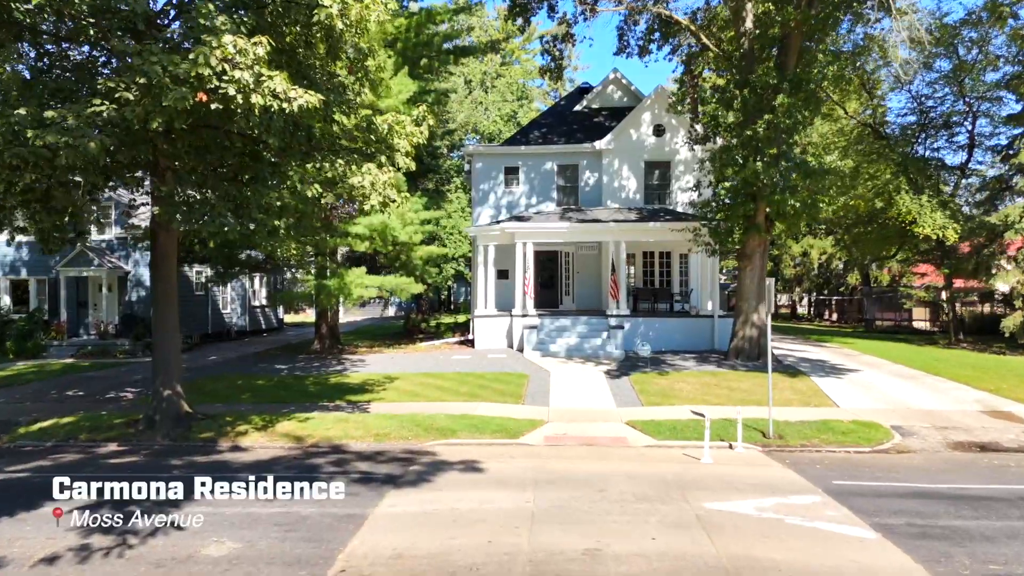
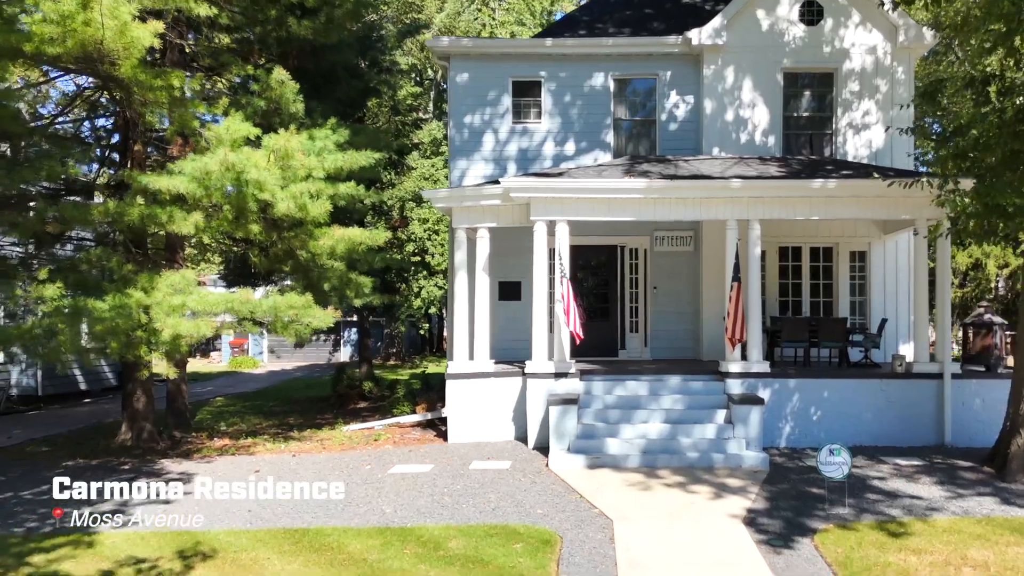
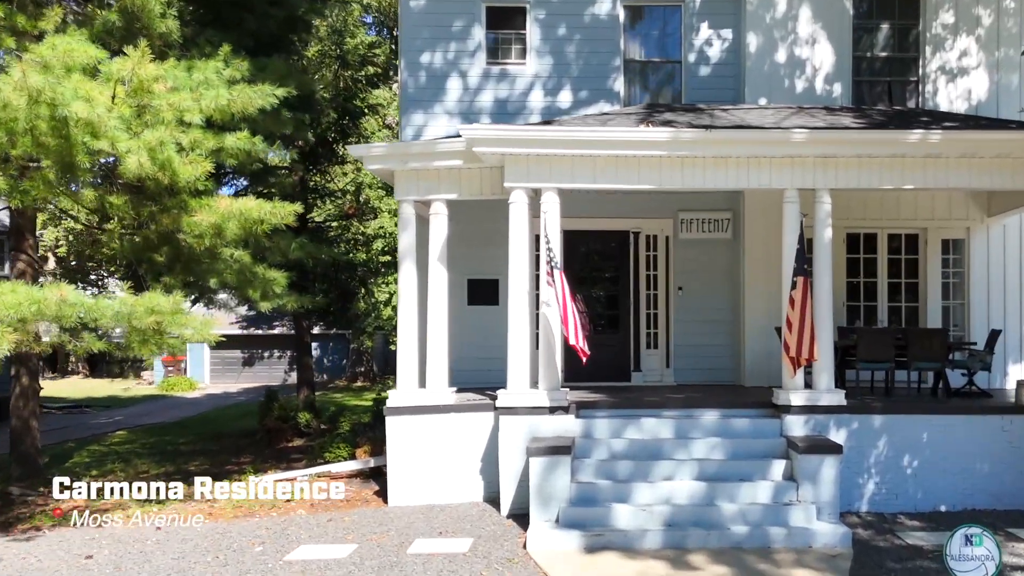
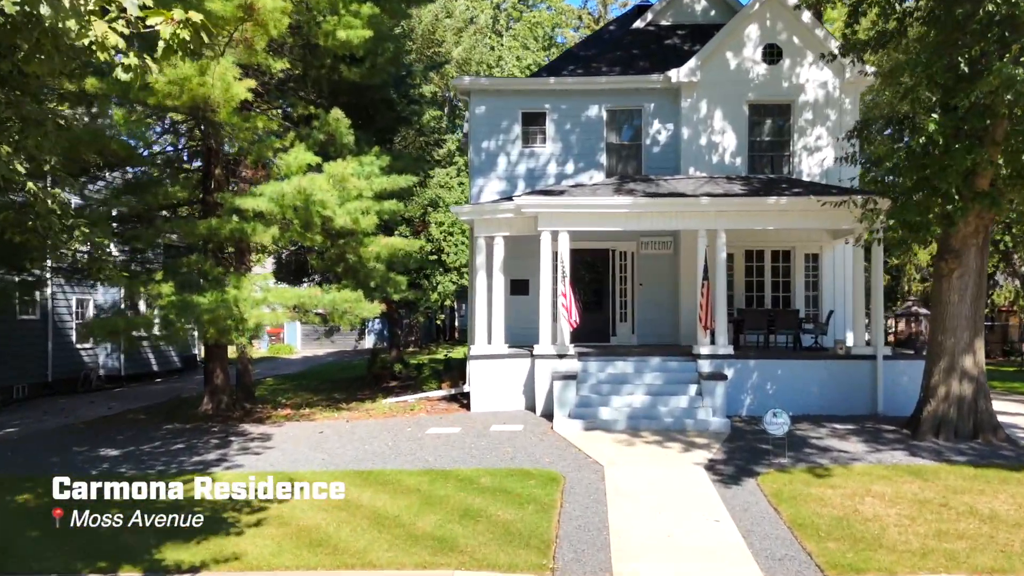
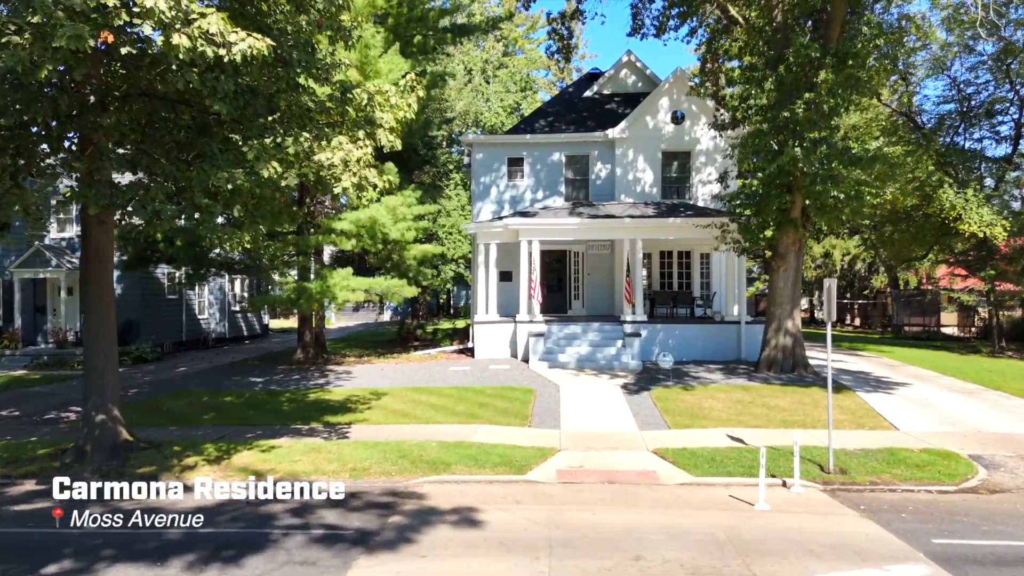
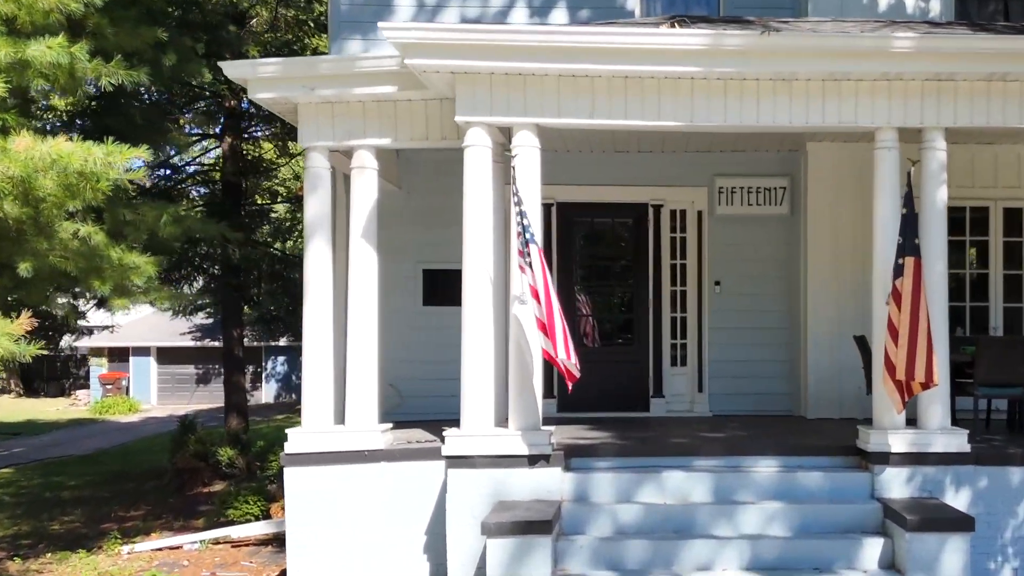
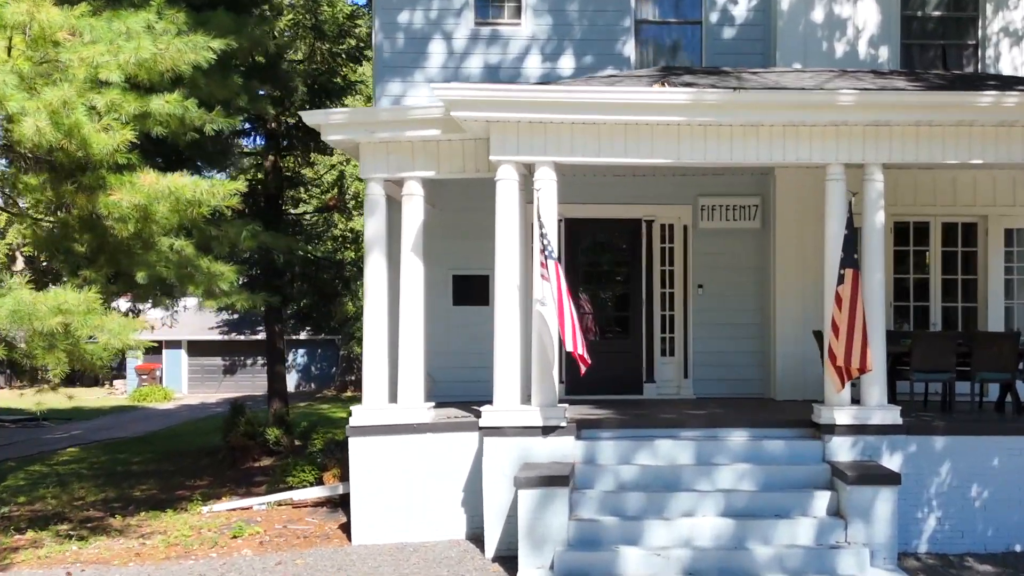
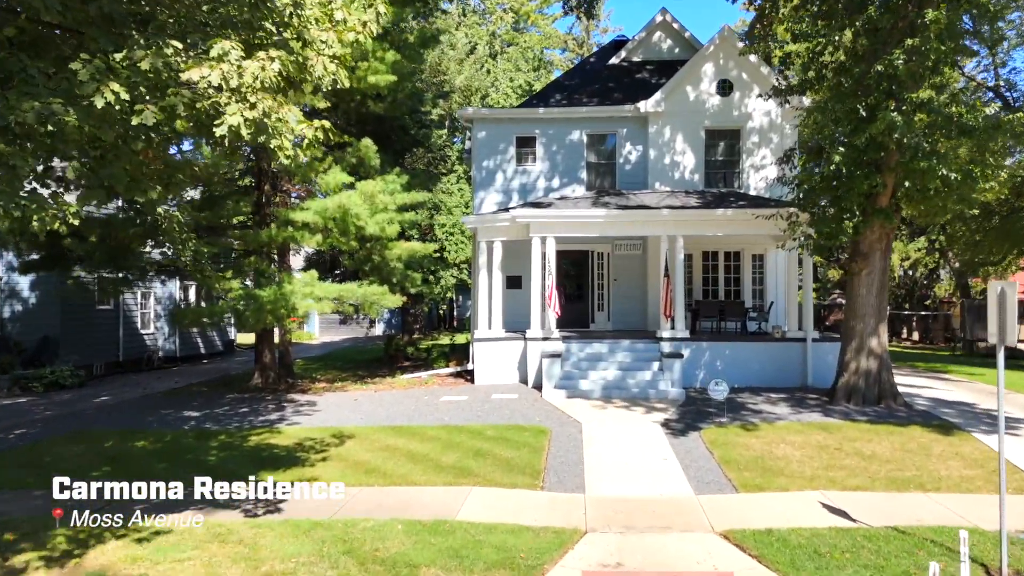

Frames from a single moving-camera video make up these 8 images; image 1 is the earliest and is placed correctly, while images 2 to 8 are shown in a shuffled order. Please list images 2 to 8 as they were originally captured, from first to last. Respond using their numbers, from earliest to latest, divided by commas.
5, 8, 4, 2, 3, 7, 6
